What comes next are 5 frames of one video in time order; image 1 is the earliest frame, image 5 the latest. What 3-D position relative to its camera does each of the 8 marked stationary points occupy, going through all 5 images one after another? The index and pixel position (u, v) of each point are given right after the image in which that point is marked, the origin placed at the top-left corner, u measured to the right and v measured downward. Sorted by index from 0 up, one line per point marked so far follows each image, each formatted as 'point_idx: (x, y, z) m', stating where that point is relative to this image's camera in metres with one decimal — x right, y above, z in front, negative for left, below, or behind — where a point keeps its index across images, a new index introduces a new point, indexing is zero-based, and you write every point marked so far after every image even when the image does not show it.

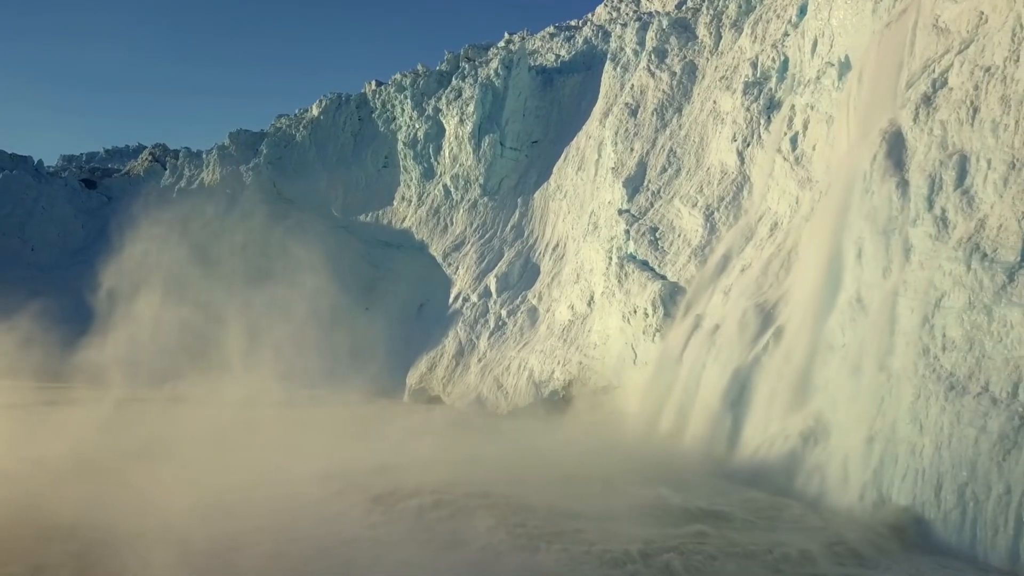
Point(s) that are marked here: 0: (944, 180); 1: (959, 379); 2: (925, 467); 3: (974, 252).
0: (+9.9, +2.5, +19.1) m
1: (+8.9, -1.8, +16.9) m
2: (+8.4, -3.5, +17.1) m
3: (+9.6, +0.8, +17.4) m
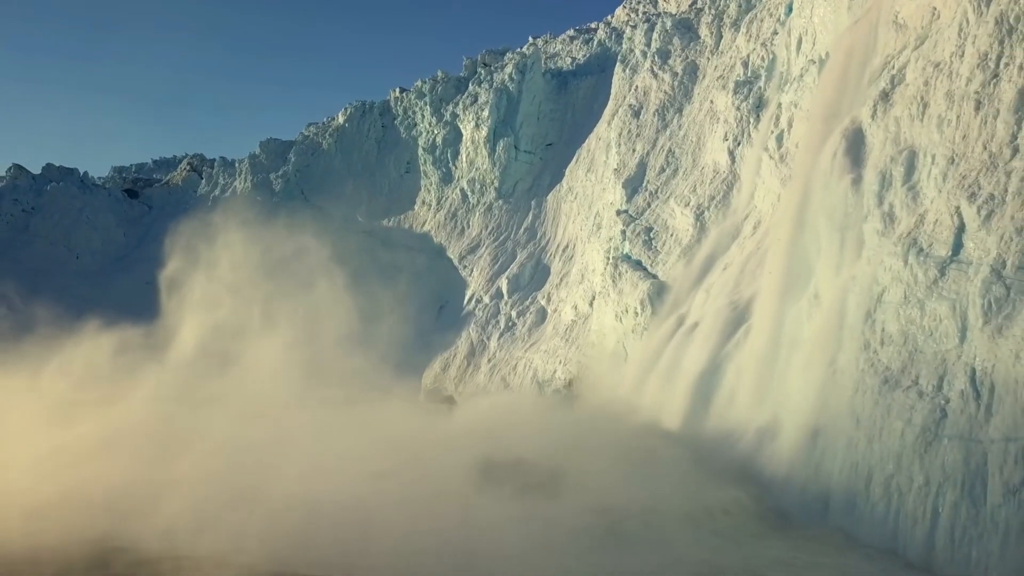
0: (+8.7, +2.6, +19.2) m
1: (+7.7, -1.7, +17.1) m
2: (+7.2, -3.4, +17.3) m
3: (+8.3, +0.9, +17.5) m
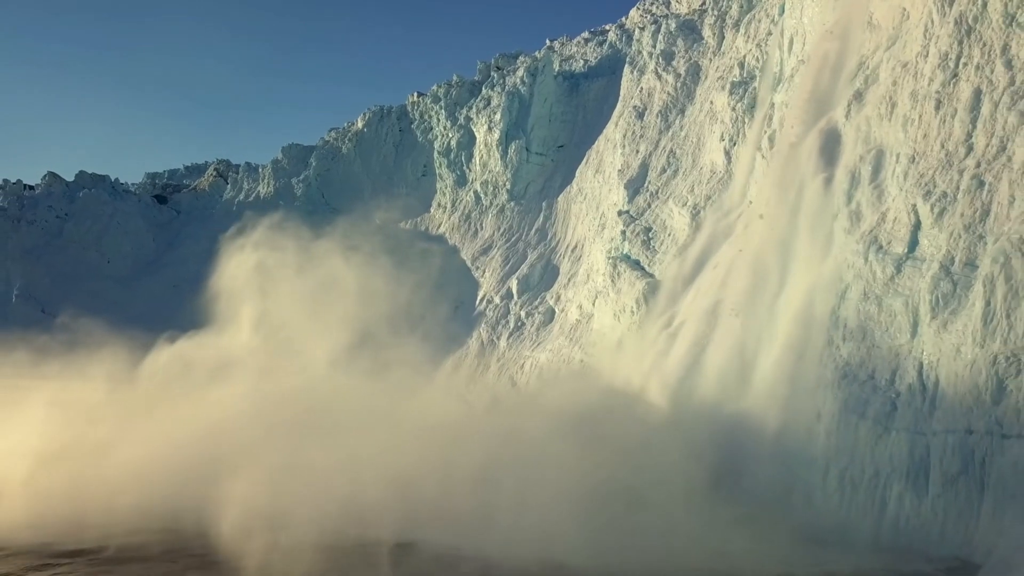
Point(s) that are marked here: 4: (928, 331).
0: (+8.1, +2.6, +19.6) m
1: (+7.0, -1.6, +17.4) m
2: (+6.5, -3.4, +17.7) m
3: (+7.7, +0.9, +17.9) m
4: (+7.8, -0.8, +15.8) m
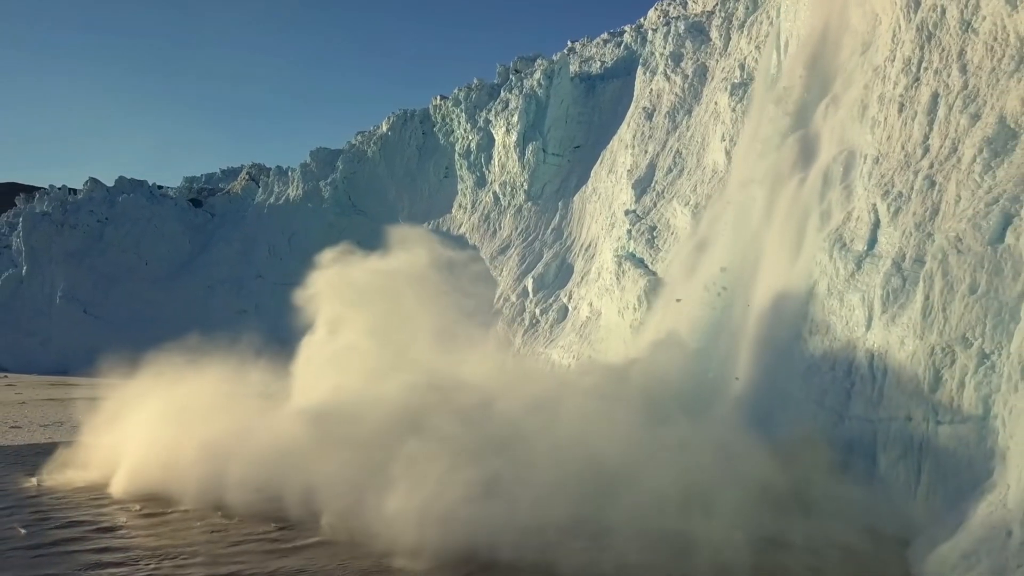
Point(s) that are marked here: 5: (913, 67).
0: (+7.8, +2.7, +20.4) m
1: (+6.6, -1.5, +18.3) m
2: (+6.2, -3.3, +18.6) m
3: (+7.3, +1.0, +18.7) m
4: (+7.3, -0.7, +16.6) m
5: (+8.9, +4.9, +18.7) m
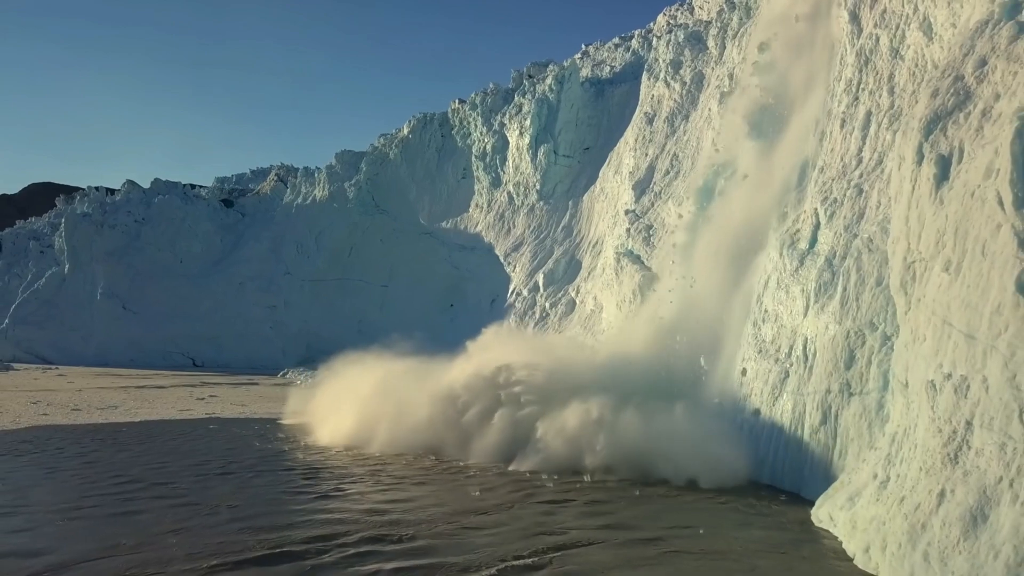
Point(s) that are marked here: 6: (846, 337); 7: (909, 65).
0: (+7.6, +2.9, +23.0) m
1: (+6.4, -1.4, +21.0) m
2: (+5.9, -3.1, +21.3) m
3: (+7.0, +1.2, +21.4) m
4: (+7.0, -0.6, +19.3) m
5: (+8.6, +5.1, +21.3) m
6: (+6.8, -1.0, +17.2) m
7: (+9.1, +5.1, +19.2) m
